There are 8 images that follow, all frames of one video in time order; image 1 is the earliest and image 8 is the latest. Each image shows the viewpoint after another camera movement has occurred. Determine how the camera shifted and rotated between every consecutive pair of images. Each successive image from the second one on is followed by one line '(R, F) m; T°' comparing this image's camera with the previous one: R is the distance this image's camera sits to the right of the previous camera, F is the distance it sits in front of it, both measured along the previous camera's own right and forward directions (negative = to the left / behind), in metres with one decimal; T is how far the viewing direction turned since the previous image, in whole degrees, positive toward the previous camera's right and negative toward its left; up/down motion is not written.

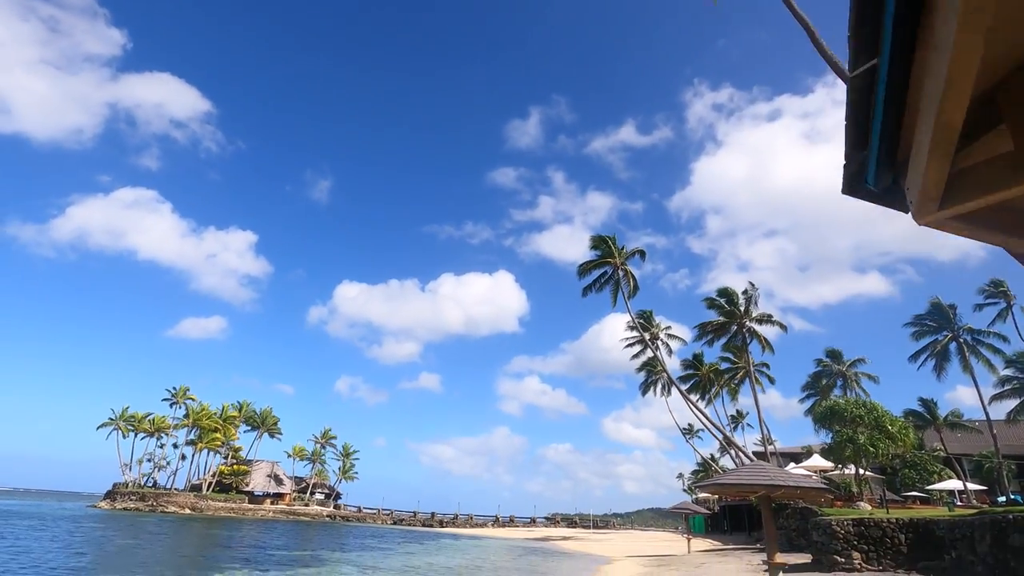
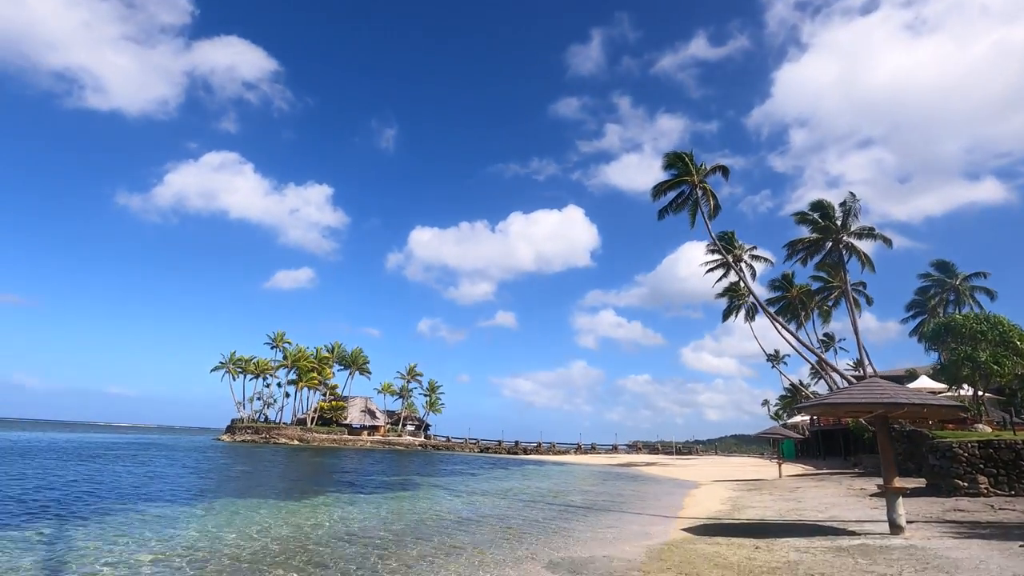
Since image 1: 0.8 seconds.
(-0.1, +0.9) m; -8°
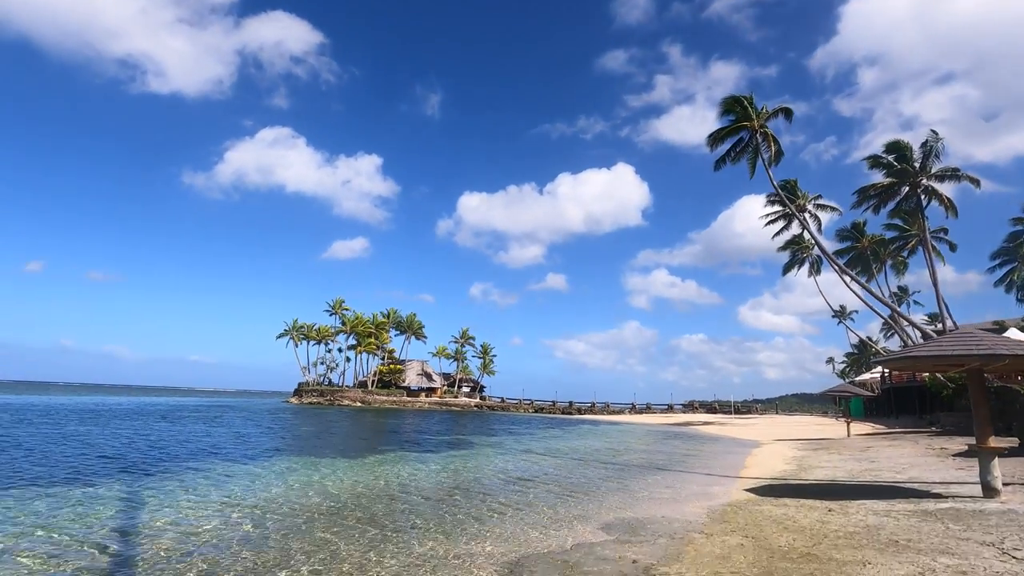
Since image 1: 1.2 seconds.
(0.0, +0.5) m; -5°
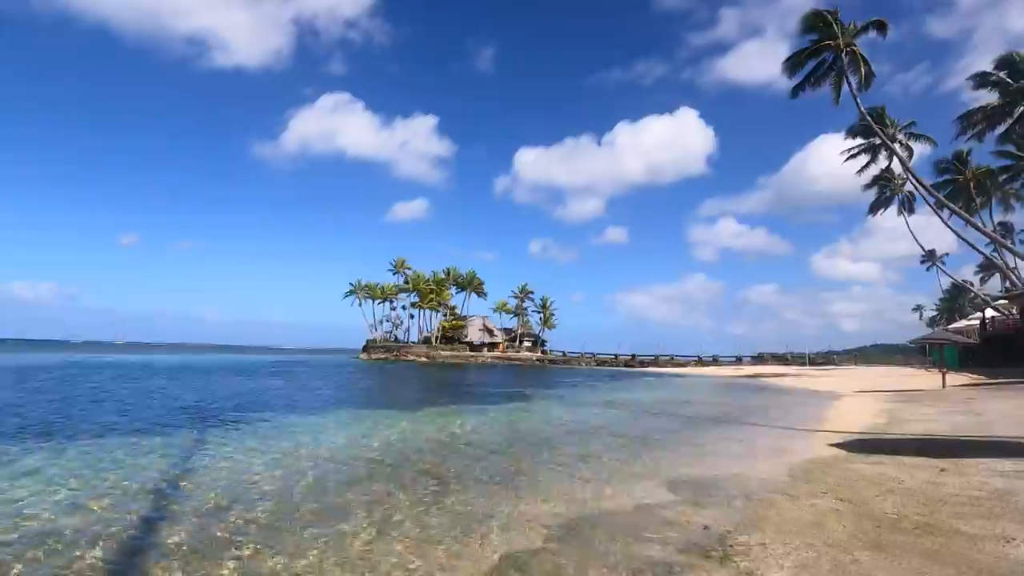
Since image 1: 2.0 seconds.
(+0.2, +1.0) m; -6°
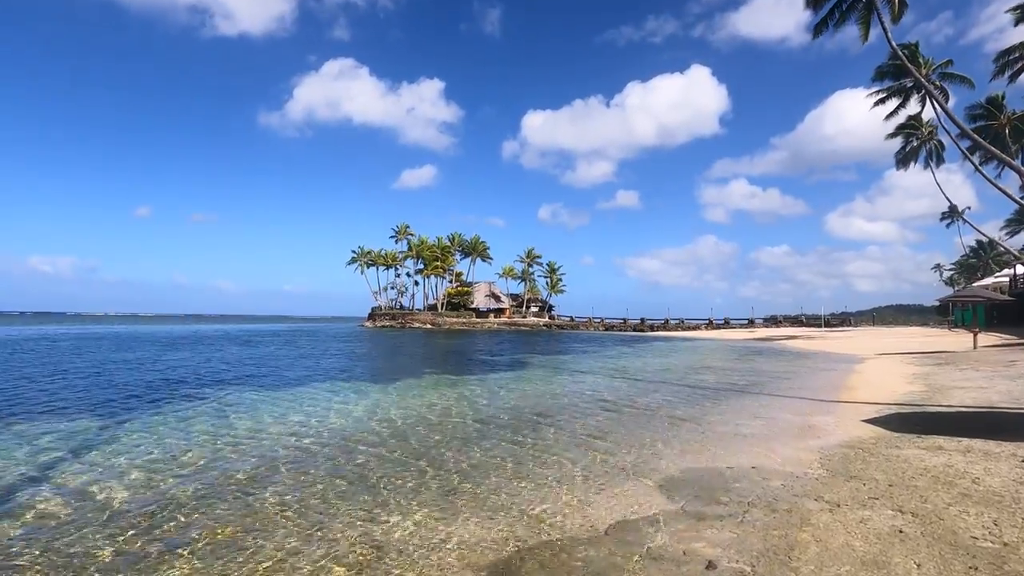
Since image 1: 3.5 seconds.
(+0.7, +2.0) m; -1°
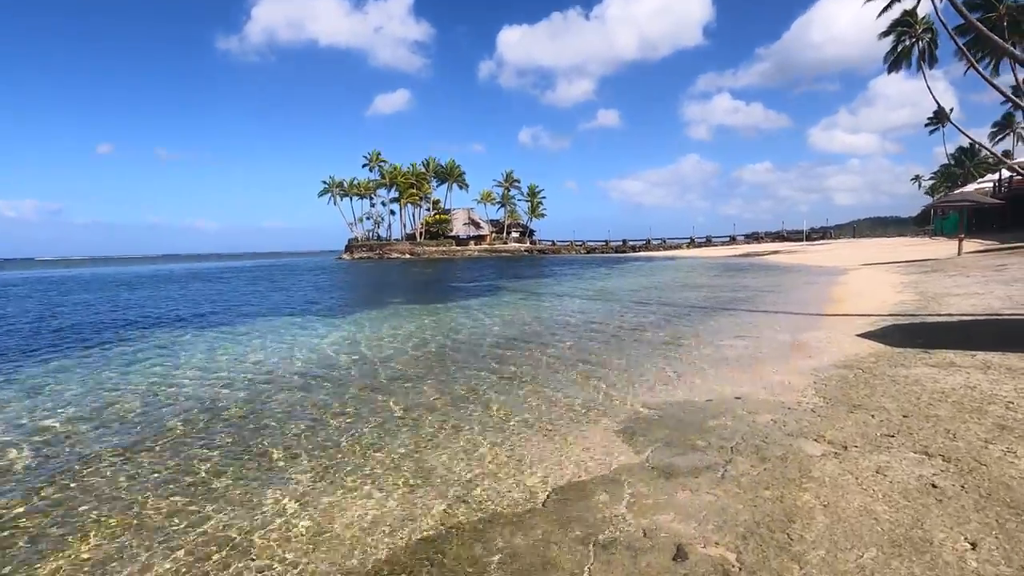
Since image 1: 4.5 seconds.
(+0.6, +1.4) m; +2°
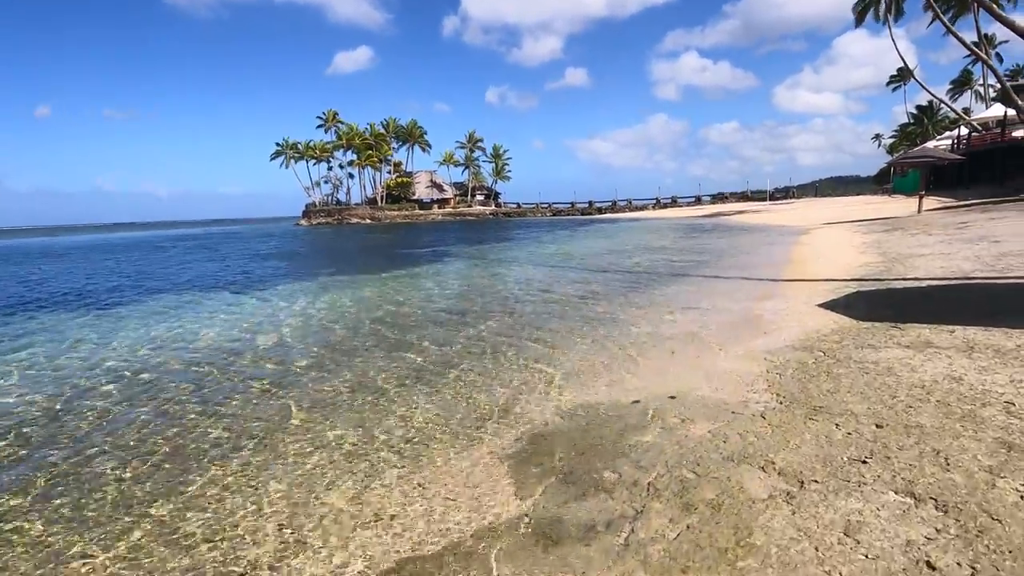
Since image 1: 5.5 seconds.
(+0.8, +1.4) m; +3°
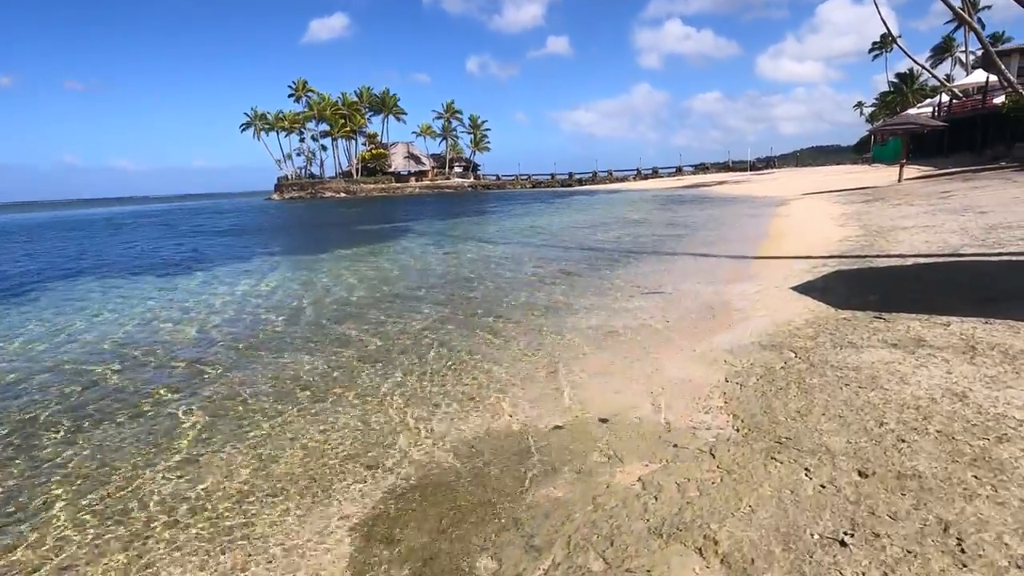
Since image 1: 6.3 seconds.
(+0.7, +1.1) m; +2°
